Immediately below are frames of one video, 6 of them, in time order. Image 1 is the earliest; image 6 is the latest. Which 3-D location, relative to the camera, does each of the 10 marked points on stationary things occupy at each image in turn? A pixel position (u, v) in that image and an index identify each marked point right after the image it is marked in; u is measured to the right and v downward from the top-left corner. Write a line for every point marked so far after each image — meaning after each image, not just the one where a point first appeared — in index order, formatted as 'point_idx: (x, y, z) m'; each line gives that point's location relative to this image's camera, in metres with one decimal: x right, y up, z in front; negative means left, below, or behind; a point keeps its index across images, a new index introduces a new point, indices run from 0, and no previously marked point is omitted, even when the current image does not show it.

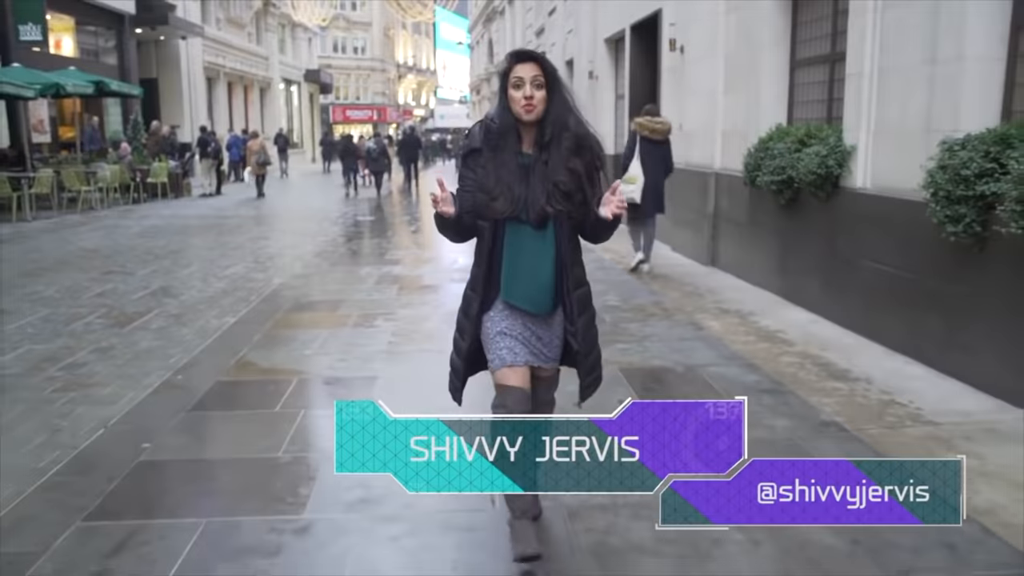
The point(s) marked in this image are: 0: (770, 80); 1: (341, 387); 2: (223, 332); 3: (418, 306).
0: (+1.4, +1.2, +9.1) m
1: (-0.6, -0.3, +5.1) m
2: (-1.1, -0.2, +6.2) m
3: (-0.5, -0.1, +7.4) m
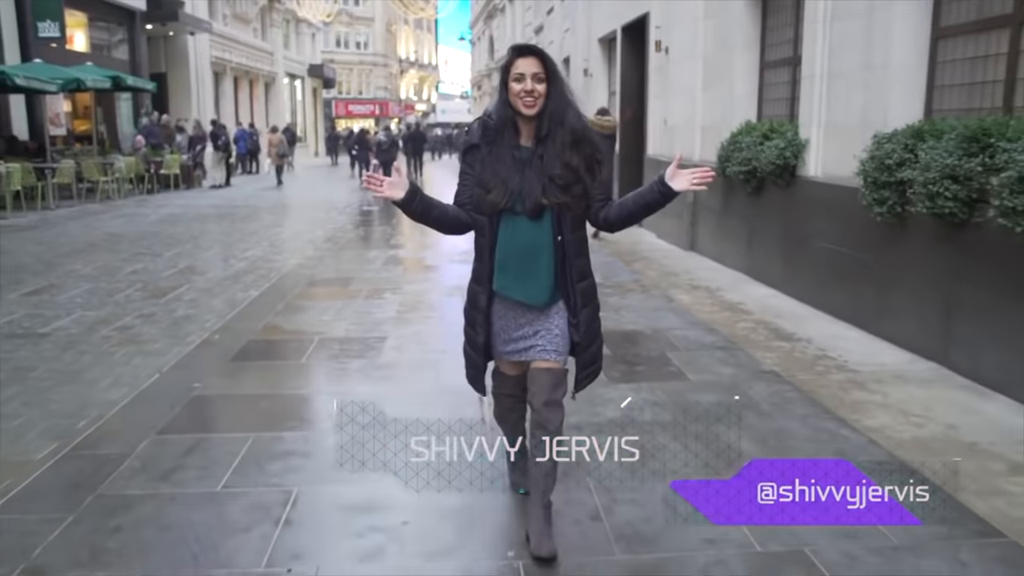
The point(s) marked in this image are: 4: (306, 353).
0: (+1.4, +1.3, +9.8) m
1: (-0.6, -0.2, +5.8) m
2: (-1.2, -0.1, +6.9) m
3: (-0.5, 0.0, +8.1) m
4: (-0.7, -0.2, +5.6) m
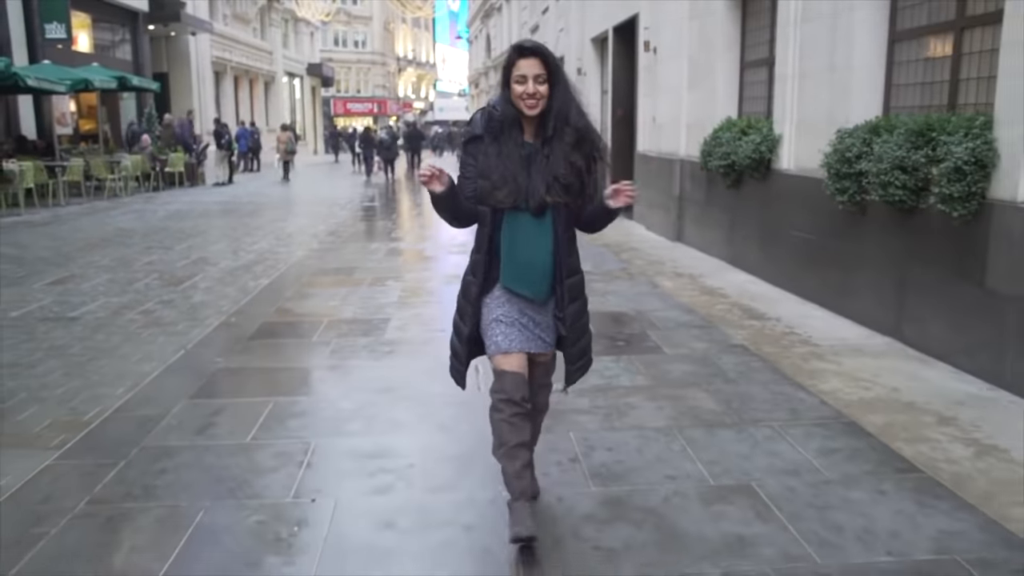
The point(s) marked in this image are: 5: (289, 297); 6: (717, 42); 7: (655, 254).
0: (+1.4, +1.4, +10.2) m
1: (-0.6, -0.1, +6.3) m
2: (-1.2, 0.0, +7.3) m
3: (-0.5, +0.1, +8.5) m
4: (-0.8, -0.2, +6.1) m
5: (-1.0, 0.0, +7.2) m
6: (+1.3, +1.6, +10.3) m
7: (+1.0, +0.2, +10.5) m
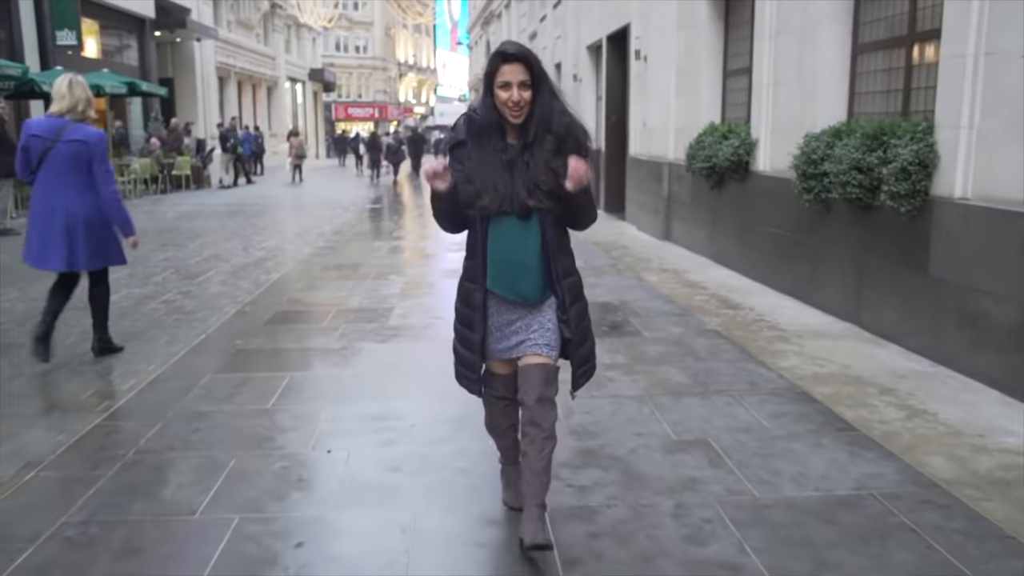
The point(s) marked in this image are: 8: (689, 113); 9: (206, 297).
0: (+1.4, +1.4, +10.7) m
1: (-0.7, -0.1, +6.7) m
2: (-1.2, 0.0, +7.8) m
3: (-0.5, +0.1, +9.0) m
4: (-0.8, -0.1, +6.5) m
5: (-1.0, 0.0, +7.6) m
6: (+1.3, +1.6, +10.8) m
7: (+0.9, +0.2, +11.0) m
8: (+1.3, +1.3, +11.3) m
9: (-1.4, 0.0, +7.2) m
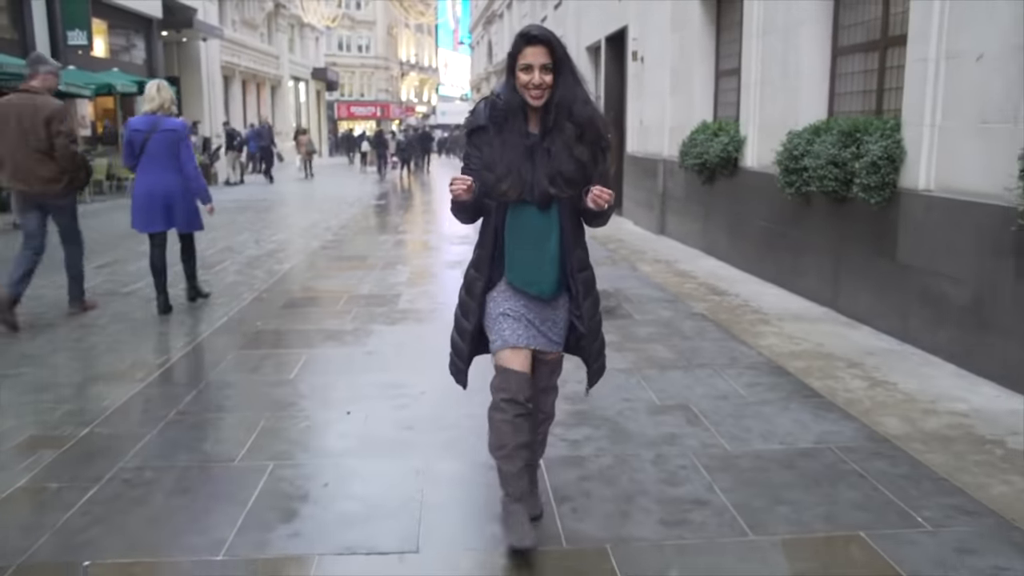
0: (+1.4, +1.4, +11.1) m
1: (-0.7, -0.1, +7.1) m
2: (-1.2, +0.1, +8.2) m
3: (-0.5, +0.2, +9.4) m
4: (-0.8, -0.1, +6.9) m
5: (-1.0, 0.0, +8.0) m
6: (+1.3, +1.7, +11.1) m
7: (+0.9, +0.3, +11.3) m
8: (+1.3, +1.3, +11.6) m
9: (-1.4, 0.0, +7.6) m
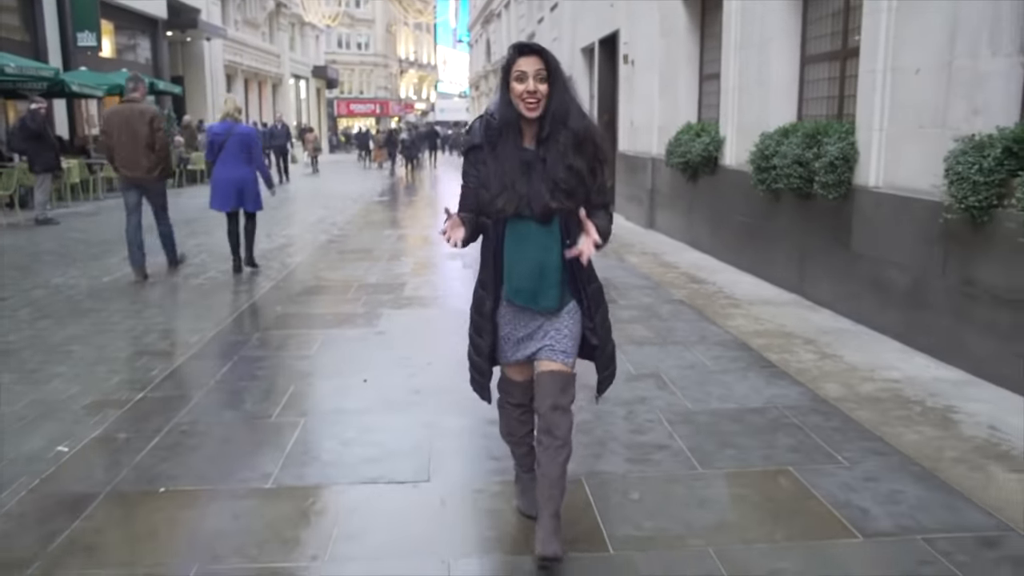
0: (+1.3, +1.5, +11.6) m
1: (-0.7, 0.0, +7.6) m
2: (-1.2, +0.1, +8.7) m
3: (-0.5, +0.2, +9.9) m
4: (-0.8, 0.0, +7.4) m
5: (-1.1, +0.1, +8.6) m
6: (+1.3, +1.7, +11.7) m
7: (+0.9, +0.3, +11.9) m
8: (+1.3, +1.4, +12.2) m
9: (-1.4, +0.1, +8.1) m
